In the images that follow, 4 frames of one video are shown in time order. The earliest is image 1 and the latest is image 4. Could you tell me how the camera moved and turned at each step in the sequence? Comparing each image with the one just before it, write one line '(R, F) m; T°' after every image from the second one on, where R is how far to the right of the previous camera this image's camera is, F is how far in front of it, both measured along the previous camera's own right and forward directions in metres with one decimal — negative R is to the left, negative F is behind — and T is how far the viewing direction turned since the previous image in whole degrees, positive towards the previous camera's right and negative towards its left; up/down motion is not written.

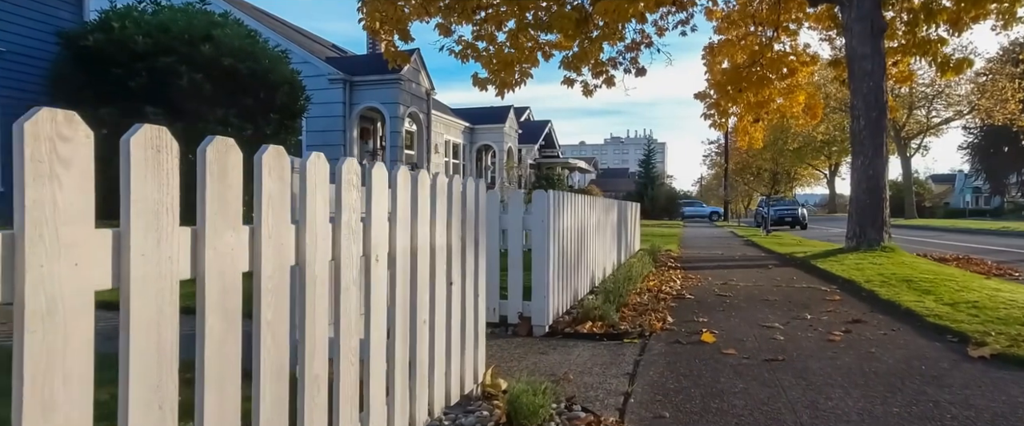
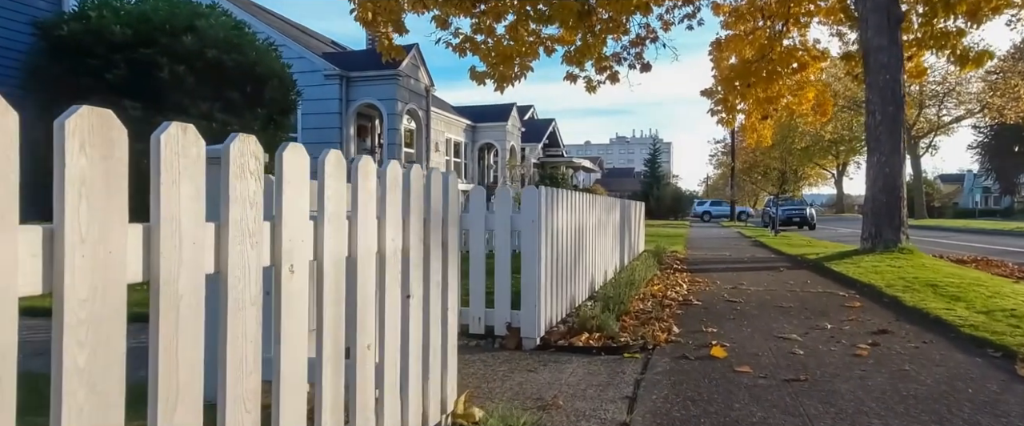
(+0.1, +0.6) m; 0°
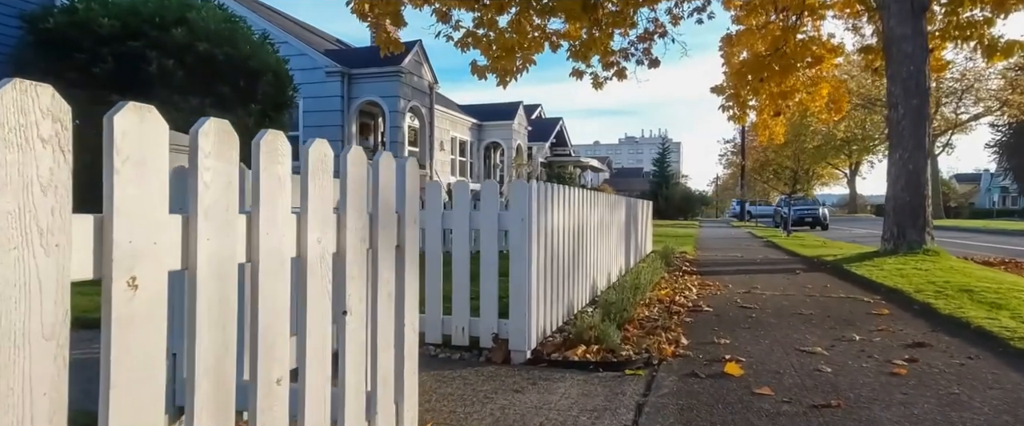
(+0.1, +0.6) m; -1°
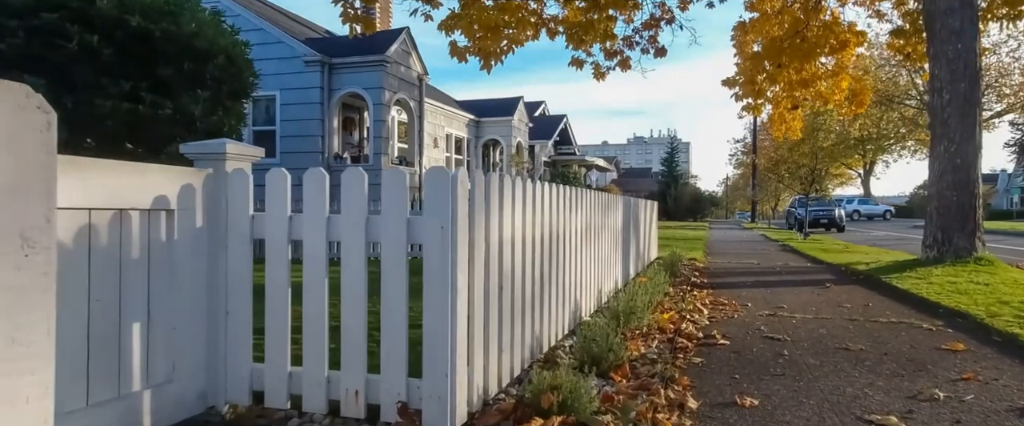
(+0.4, +1.7) m; -1°
